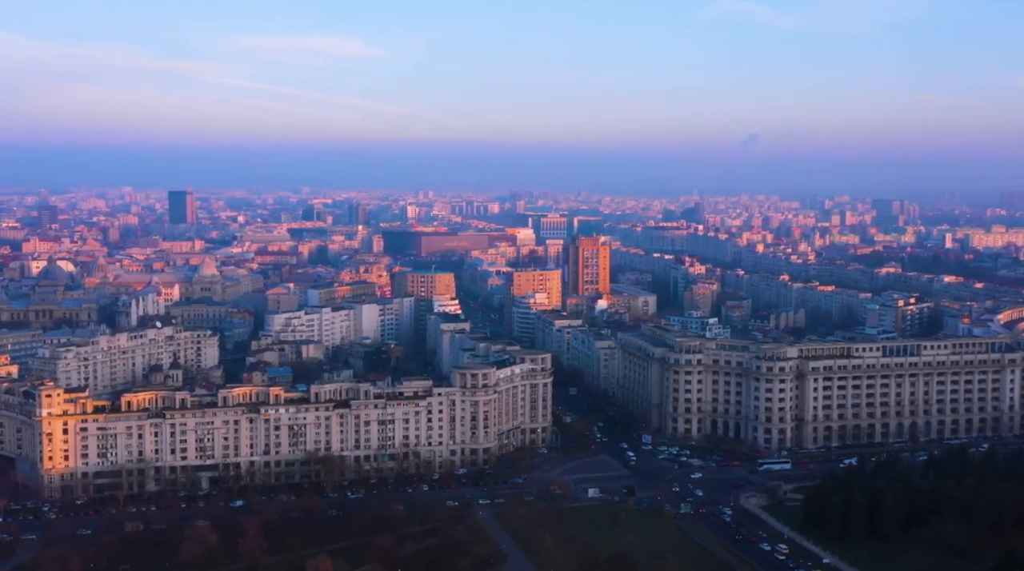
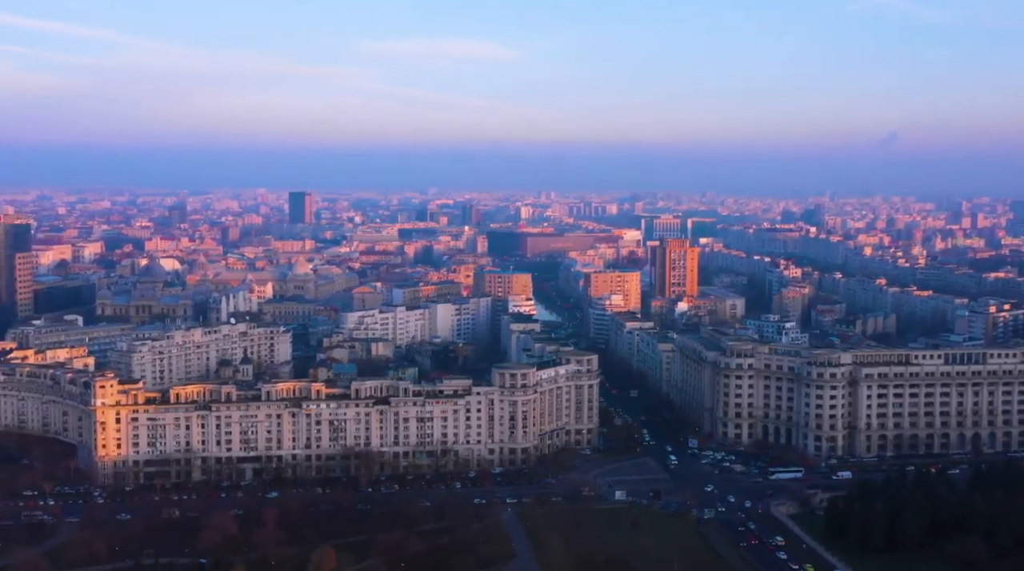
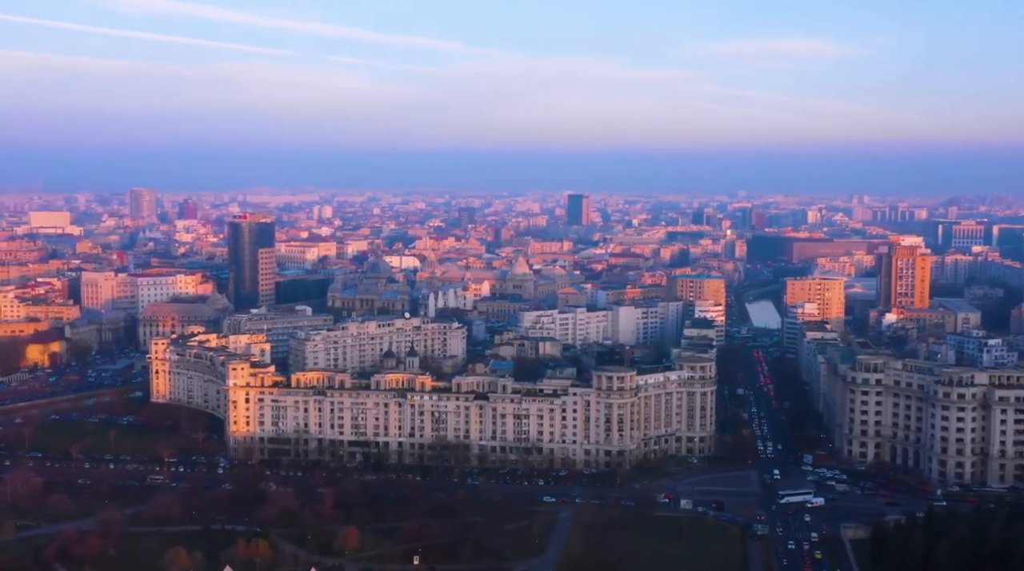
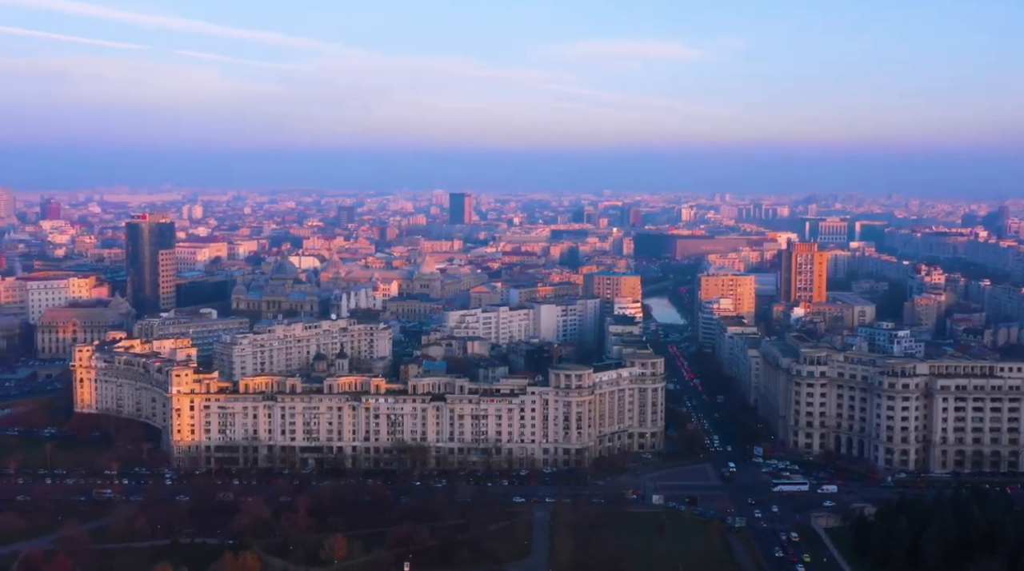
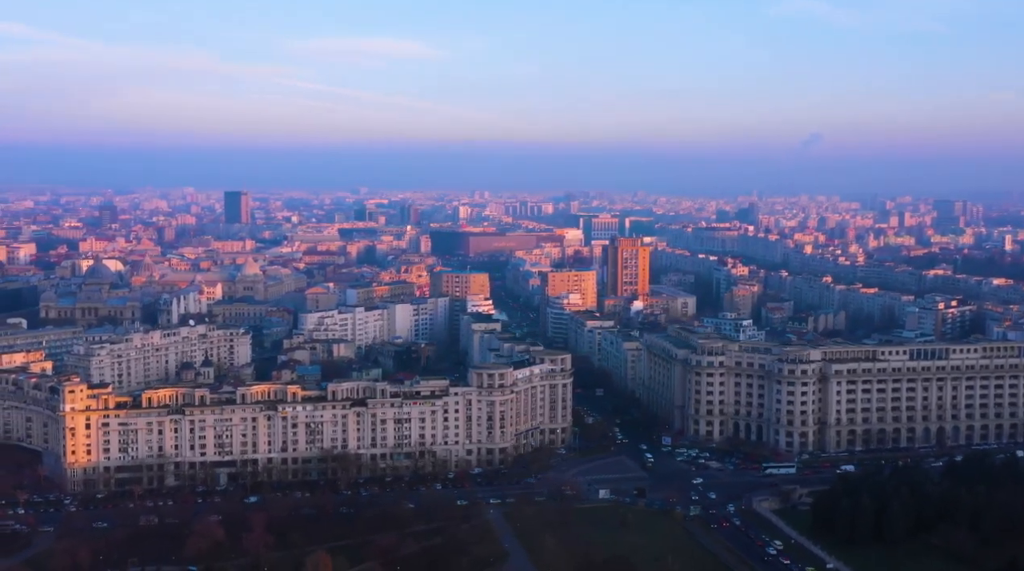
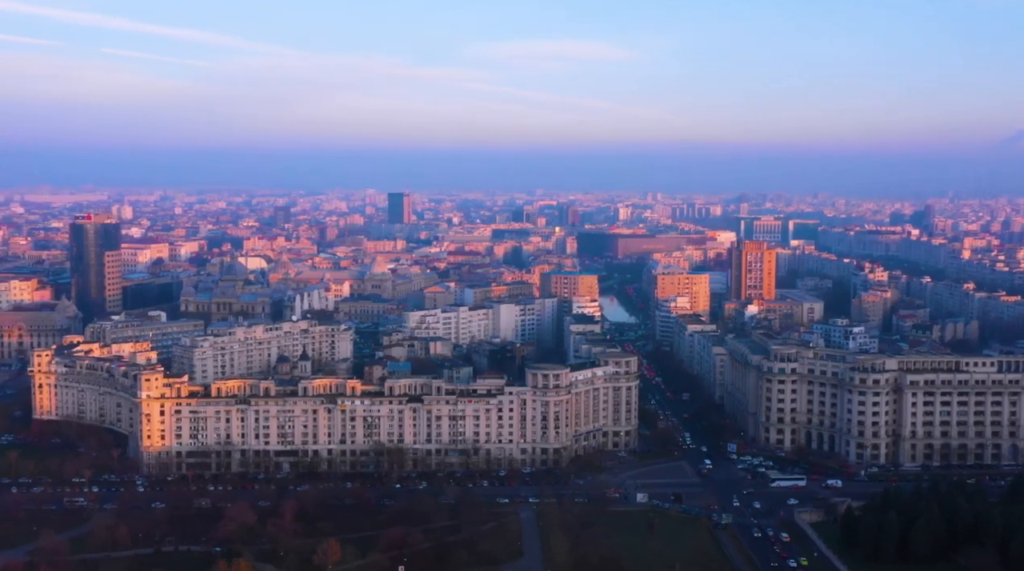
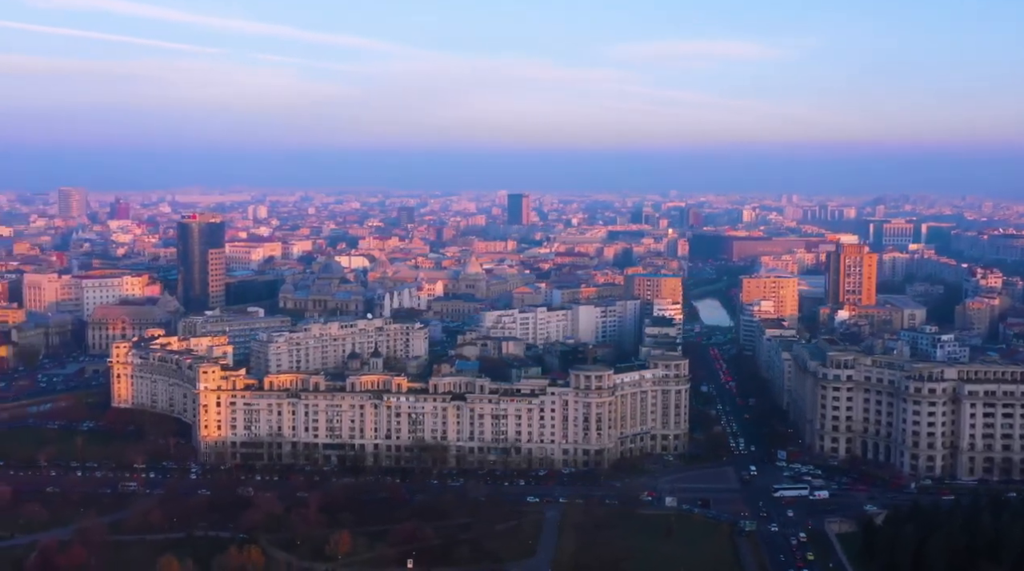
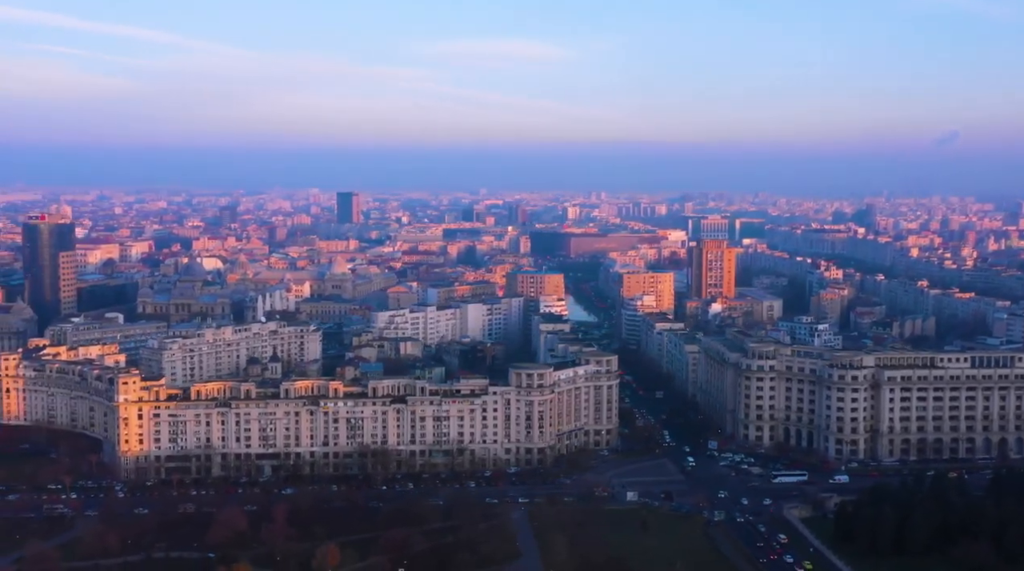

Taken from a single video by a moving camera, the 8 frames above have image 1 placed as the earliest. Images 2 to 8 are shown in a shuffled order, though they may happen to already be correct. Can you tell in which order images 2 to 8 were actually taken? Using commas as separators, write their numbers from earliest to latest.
5, 2, 8, 6, 4, 7, 3
